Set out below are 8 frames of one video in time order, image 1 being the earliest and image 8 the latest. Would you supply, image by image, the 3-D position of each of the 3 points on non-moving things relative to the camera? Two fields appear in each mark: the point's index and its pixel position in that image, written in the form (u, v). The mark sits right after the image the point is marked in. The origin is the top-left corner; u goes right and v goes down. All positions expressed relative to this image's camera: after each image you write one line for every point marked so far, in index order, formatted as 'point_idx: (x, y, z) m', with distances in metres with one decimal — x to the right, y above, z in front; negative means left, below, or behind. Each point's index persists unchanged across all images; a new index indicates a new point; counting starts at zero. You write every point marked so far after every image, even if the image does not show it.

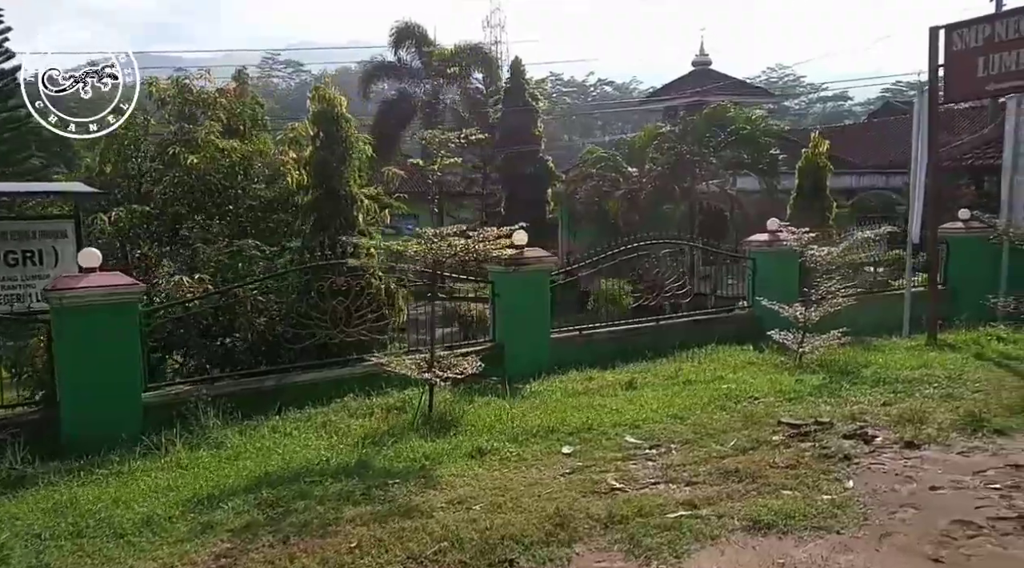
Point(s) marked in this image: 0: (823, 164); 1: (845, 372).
0: (+5.0, +1.9, +13.1) m
1: (+2.7, -0.7, +6.5) m
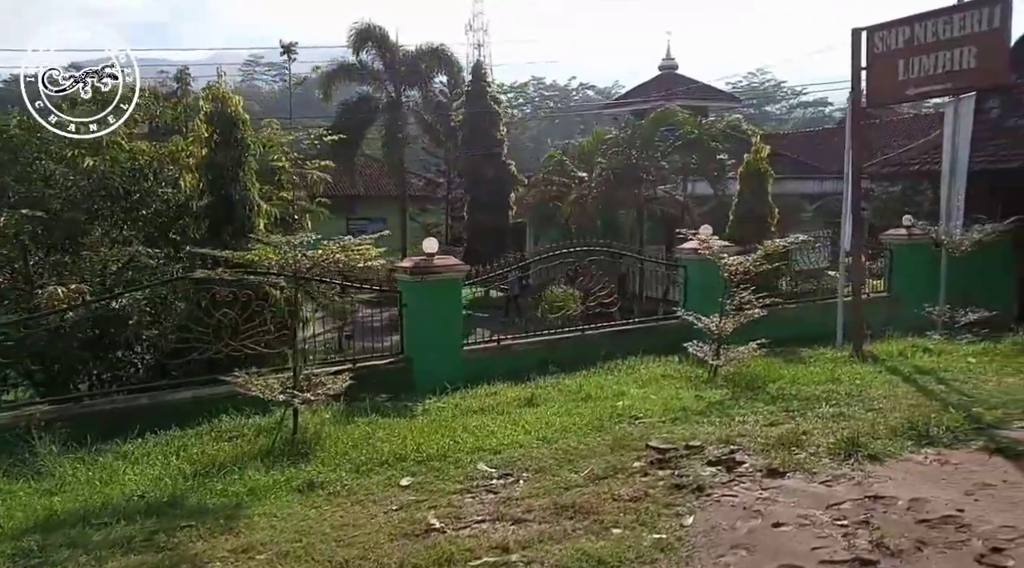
0: (+4.0, +1.8, +13.0) m
1: (+1.9, -0.8, +6.3) m
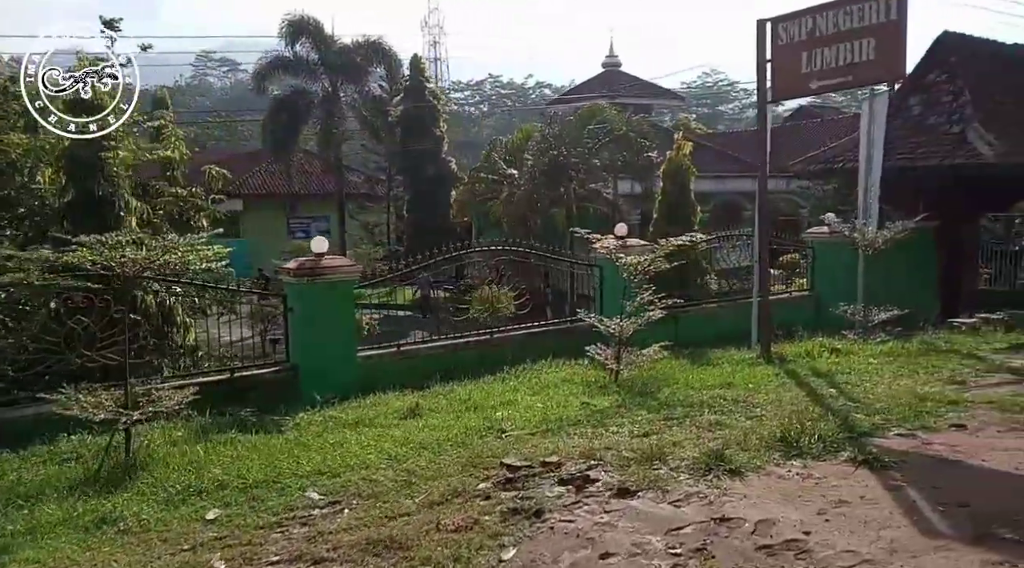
0: (+2.8, +1.8, +12.8) m
1: (+1.0, -0.8, +6.0) m
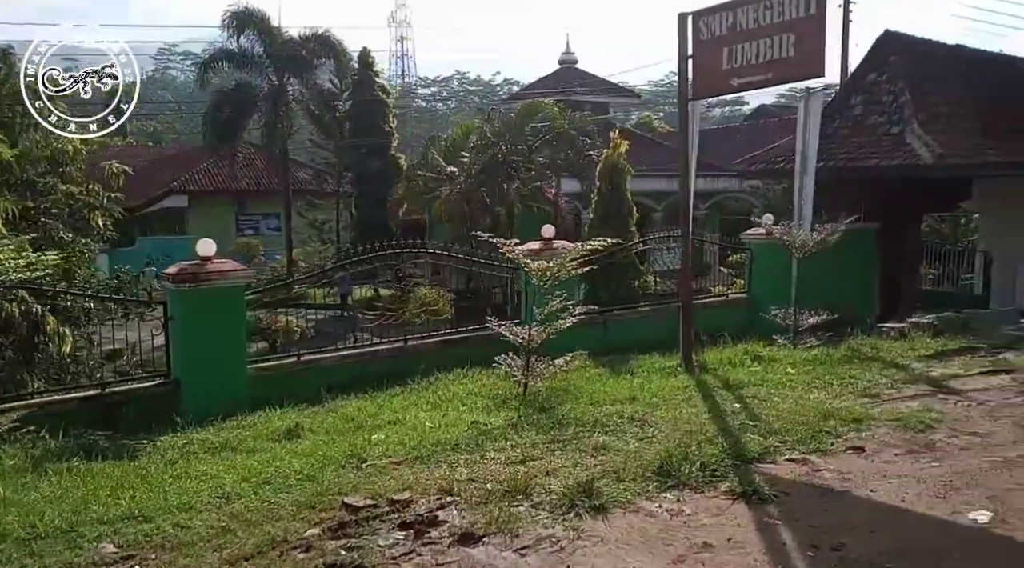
0: (+1.7, +1.8, +12.5) m
1: (+0.2, -0.9, +5.7) m
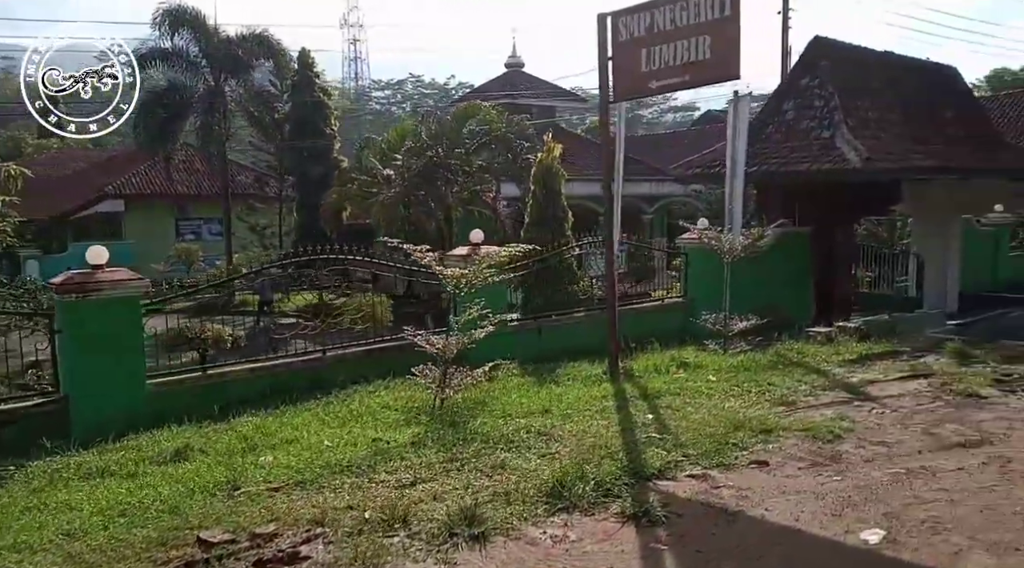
0: (+0.7, +1.7, +12.4) m
1: (-0.4, -0.9, +5.5) m
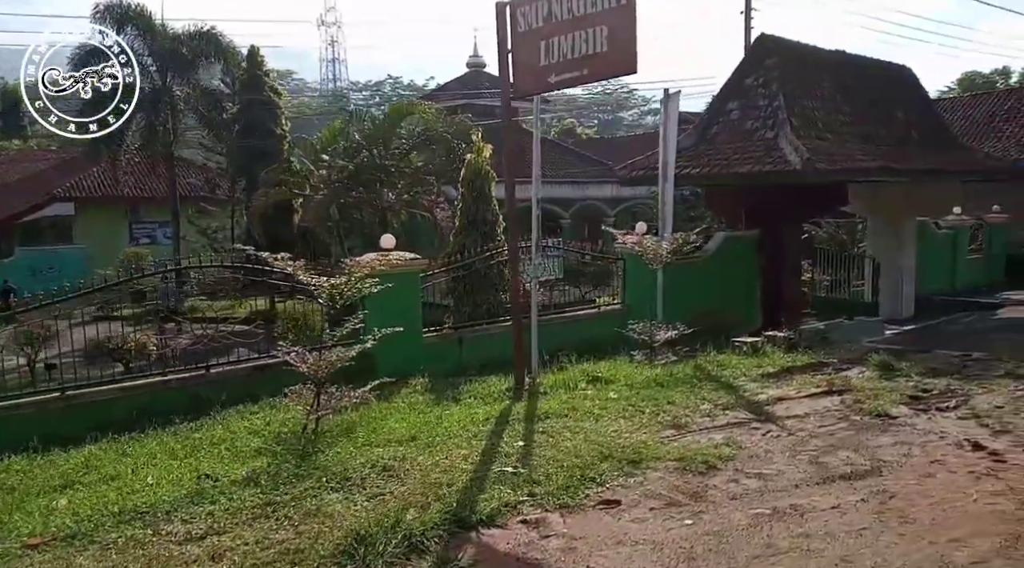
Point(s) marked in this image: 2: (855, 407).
0: (-0.4, +1.6, +11.9) m
1: (-1.3, -1.0, +4.9) m
2: (+2.6, -0.9, +6.1) m
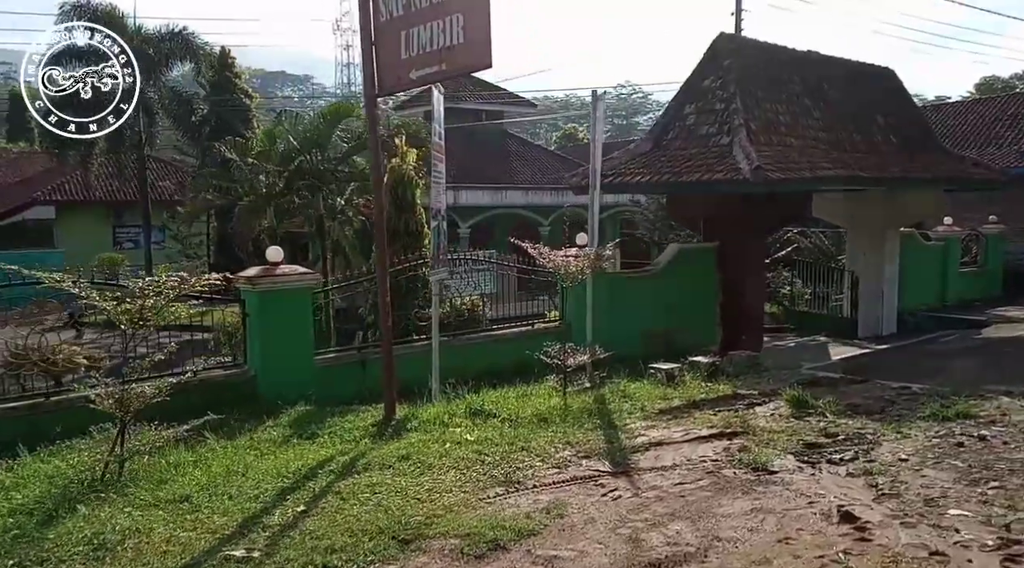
0: (-1.4, +1.4, +11.1) m
1: (-2.4, -1.2, +4.2) m
2: (+1.4, -1.1, +5.3) m
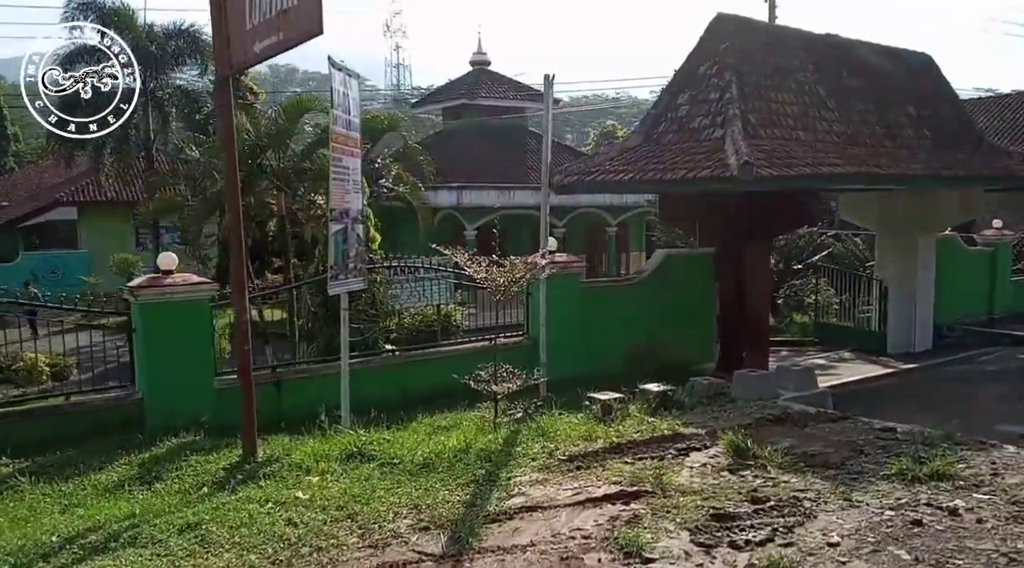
0: (-1.9, +1.3, +10.1) m
1: (-3.4, -1.3, +3.3) m
2: (+0.5, -1.3, +4.1) m
